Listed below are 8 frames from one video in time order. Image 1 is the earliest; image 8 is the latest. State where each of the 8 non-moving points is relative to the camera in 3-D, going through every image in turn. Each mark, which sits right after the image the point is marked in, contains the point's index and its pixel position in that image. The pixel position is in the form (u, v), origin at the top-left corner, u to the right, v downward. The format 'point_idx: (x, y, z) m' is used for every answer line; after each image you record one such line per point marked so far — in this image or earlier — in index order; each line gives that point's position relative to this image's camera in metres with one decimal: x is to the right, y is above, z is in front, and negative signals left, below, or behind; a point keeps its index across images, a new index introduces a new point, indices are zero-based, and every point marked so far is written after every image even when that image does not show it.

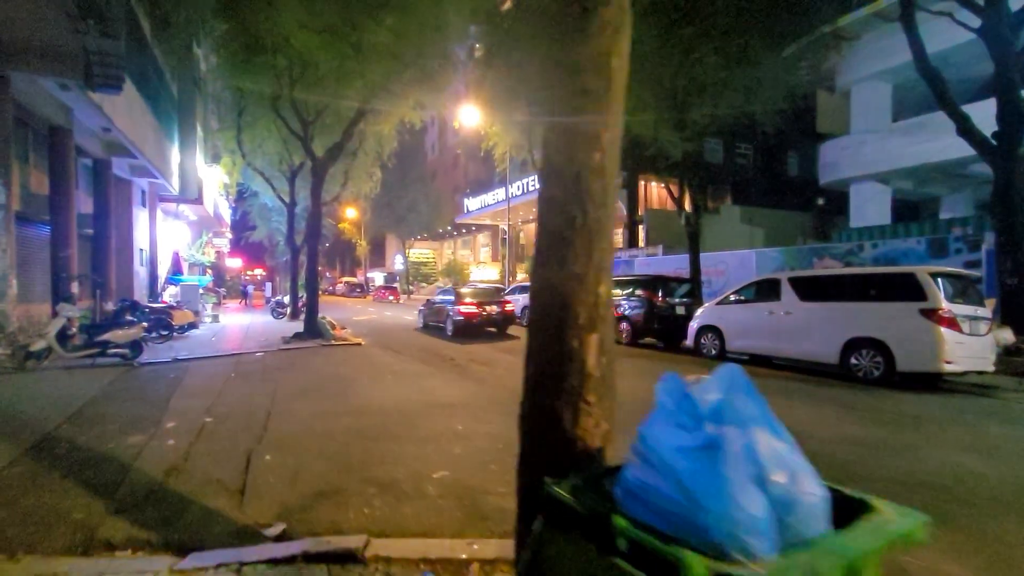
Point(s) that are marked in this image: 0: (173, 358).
0: (-8.9, -1.8, +12.7) m
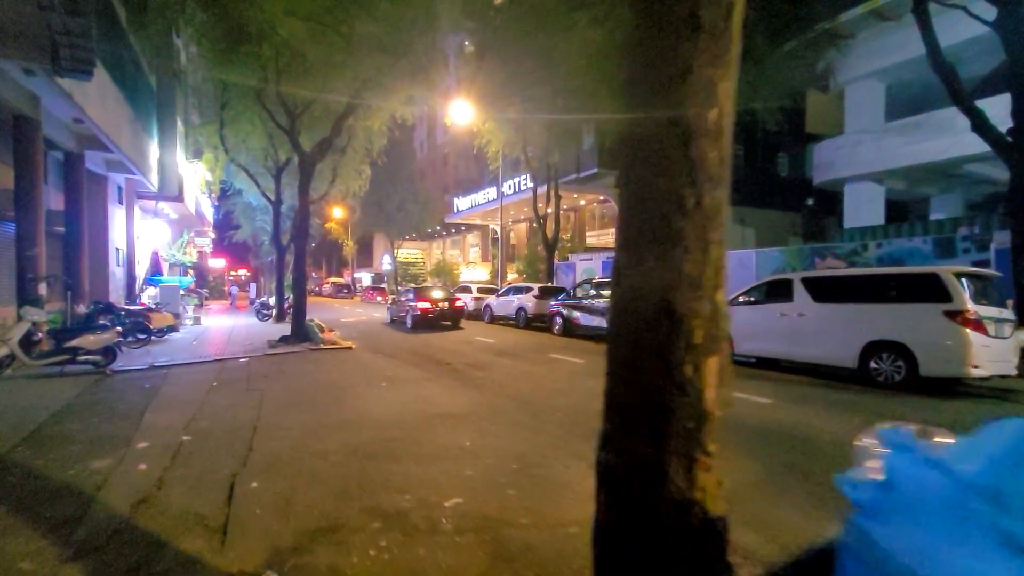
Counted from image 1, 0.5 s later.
0: (-8.9, -1.9, +11.9) m
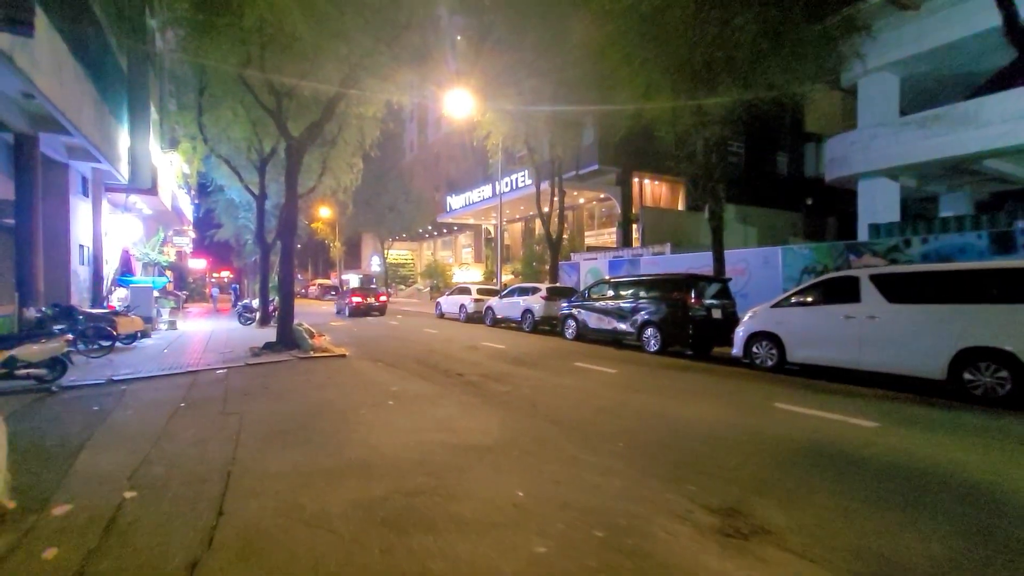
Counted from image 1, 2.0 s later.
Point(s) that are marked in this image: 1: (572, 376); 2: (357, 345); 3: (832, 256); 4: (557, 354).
0: (-8.4, -1.9, +10.1) m
1: (+1.3, -1.9, +10.4) m
2: (-5.1, -1.9, +16.0) m
3: (+10.8, +1.1, +16.5) m
4: (+1.2, -1.8, +13.1) m
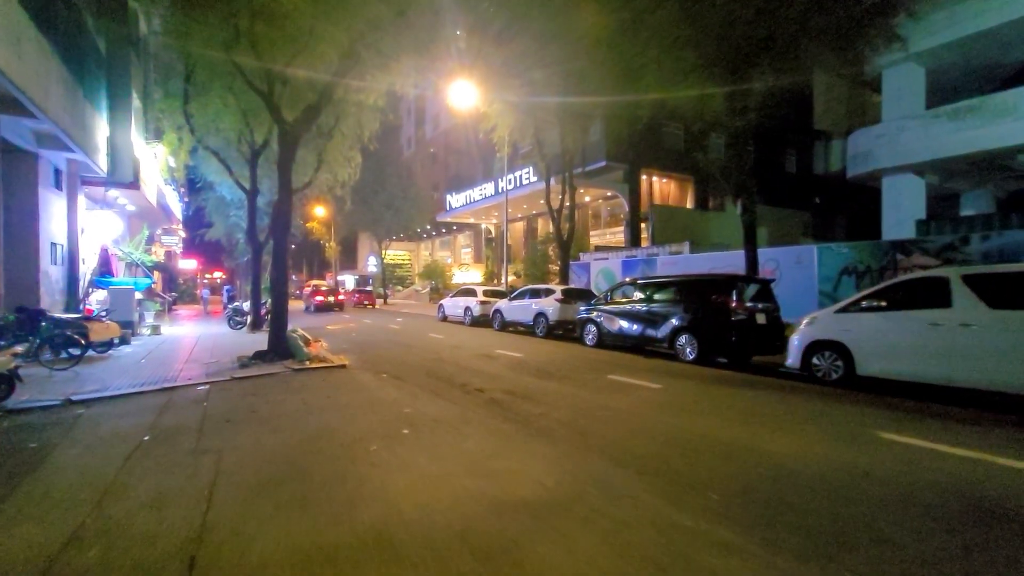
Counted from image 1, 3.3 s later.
0: (-7.8, -1.9, +8.6) m
1: (+1.8, -2.0, +9.0) m
2: (-4.6, -2.0, +14.6) m
3: (+11.3, +1.0, +15.2) m
4: (+1.8, -1.9, +11.6) m
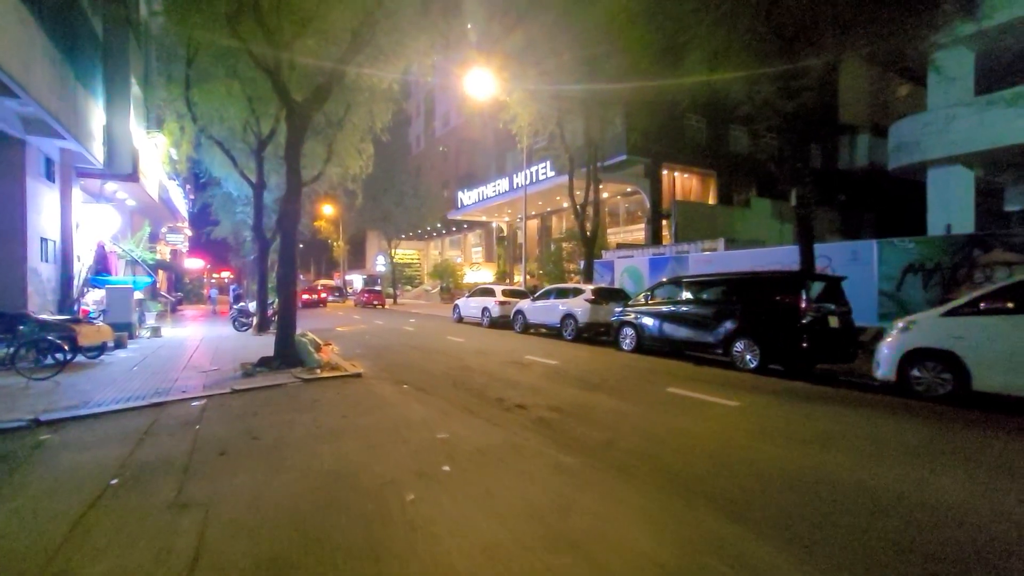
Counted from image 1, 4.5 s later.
0: (-7.1, -1.9, +7.3) m
1: (+2.6, -2.0, +7.6) m
2: (-3.8, -1.9, +13.2) m
3: (+12.2, +1.0, +13.6) m
4: (+2.6, -1.8, +10.2) m
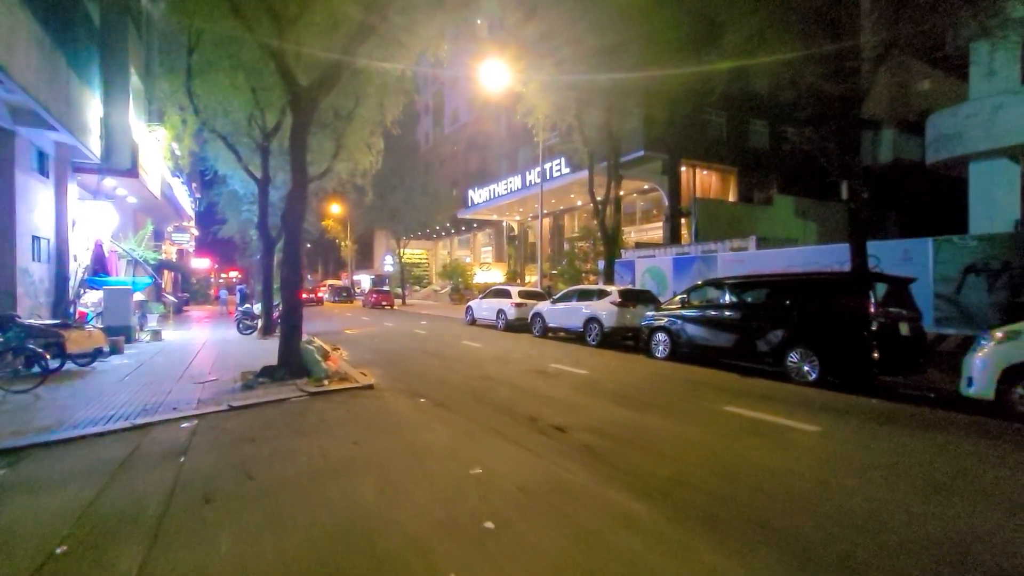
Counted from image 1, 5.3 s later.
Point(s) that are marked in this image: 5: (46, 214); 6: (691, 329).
0: (-6.6, -1.9, +6.3) m
1: (+3.1, -2.0, +6.5) m
2: (-3.2, -2.0, +12.2) m
3: (+12.8, +1.0, +12.4) m
4: (+3.1, -1.9, +9.1) m
5: (-14.4, +2.3, +15.0) m
6: (+4.6, -1.0, +12.5) m
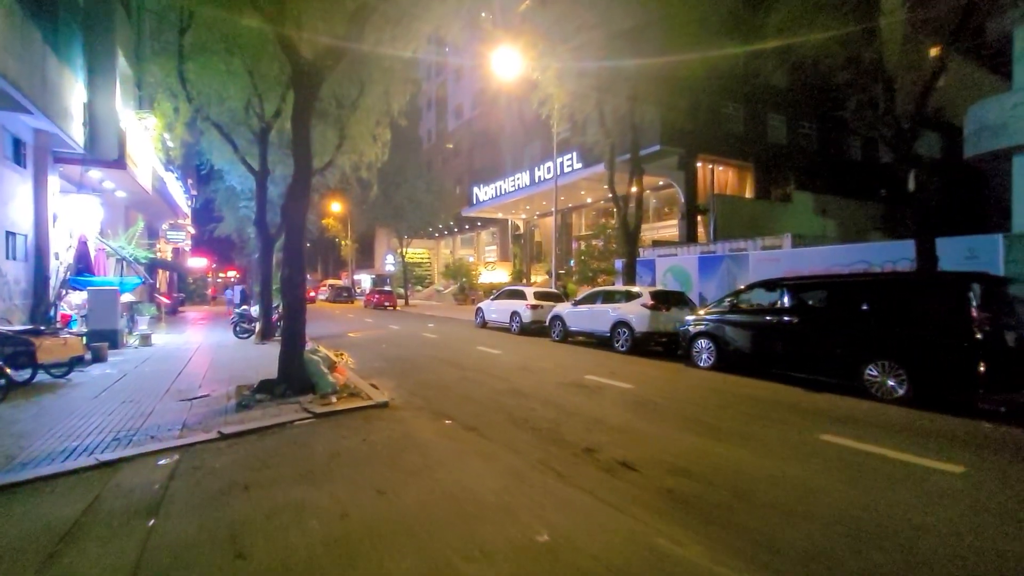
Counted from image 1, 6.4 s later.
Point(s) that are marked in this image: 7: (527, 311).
0: (-5.9, -2.0, +4.9) m
1: (+3.8, -2.1, +5.1) m
2: (-2.5, -2.0, +10.8) m
3: (+13.4, +0.9, +11.1) m
4: (+3.8, -1.9, +7.7) m
5: (-13.8, +2.3, +13.6) m
6: (+5.2, -1.1, +11.1) m
7: (+0.6, -0.9, +19.7) m
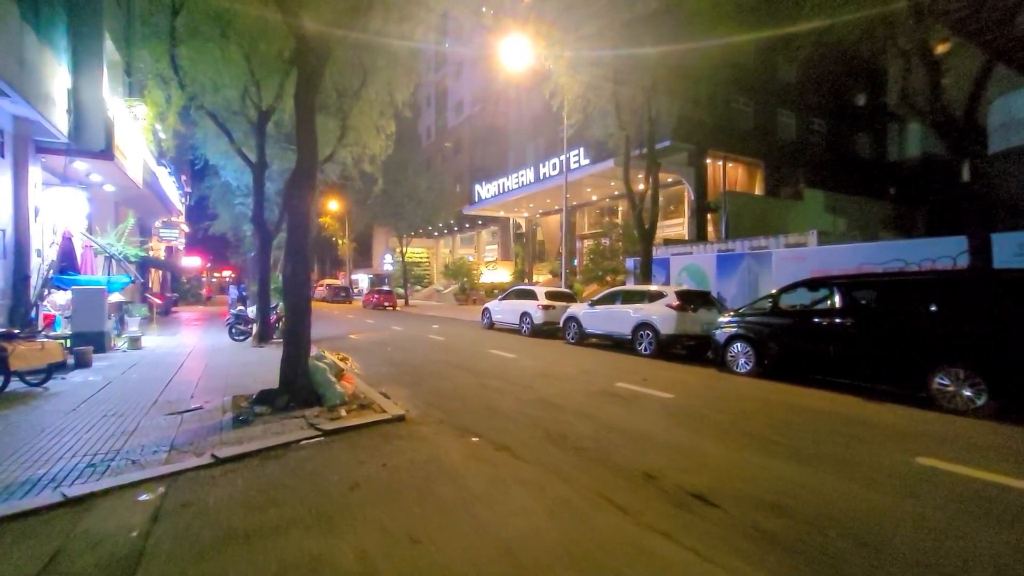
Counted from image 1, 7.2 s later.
0: (-5.4, -1.9, +3.9) m
1: (+4.3, -2.0, +4.2) m
2: (-2.1, -2.0, +9.9) m
3: (+13.9, +1.0, +10.2) m
4: (+4.3, -1.9, +6.8) m
5: (-13.3, +2.3, +12.6) m
6: (+5.7, -1.1, +10.2) m
7: (+1.0, -0.9, +18.8) m
